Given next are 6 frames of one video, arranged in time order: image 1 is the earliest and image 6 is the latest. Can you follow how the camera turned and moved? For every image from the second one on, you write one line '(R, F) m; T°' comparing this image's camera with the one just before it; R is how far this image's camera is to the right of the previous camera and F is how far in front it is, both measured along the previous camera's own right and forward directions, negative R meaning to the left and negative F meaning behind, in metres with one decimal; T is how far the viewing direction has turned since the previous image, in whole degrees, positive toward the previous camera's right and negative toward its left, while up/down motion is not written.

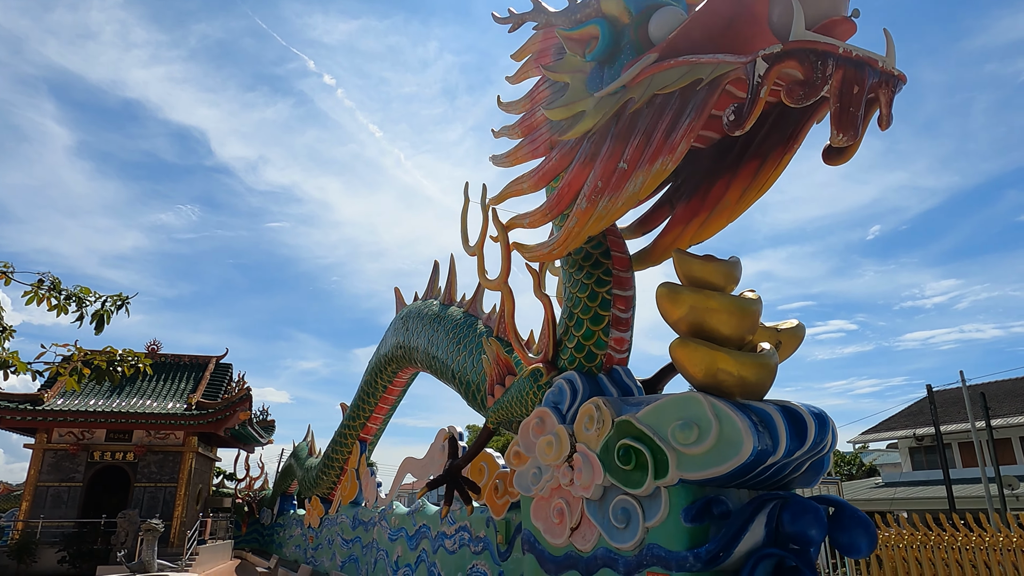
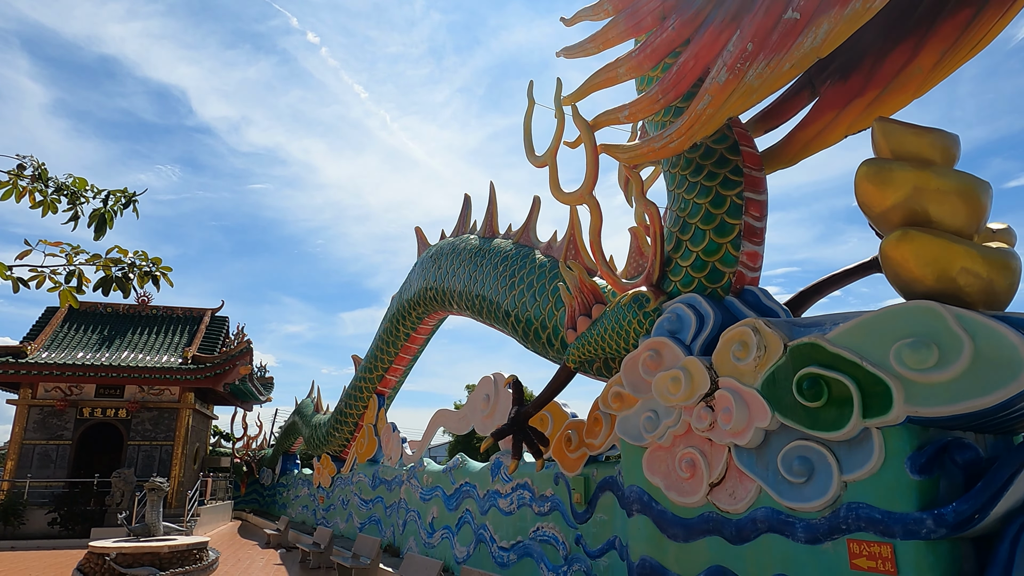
(-0.7, +0.9) m; +1°
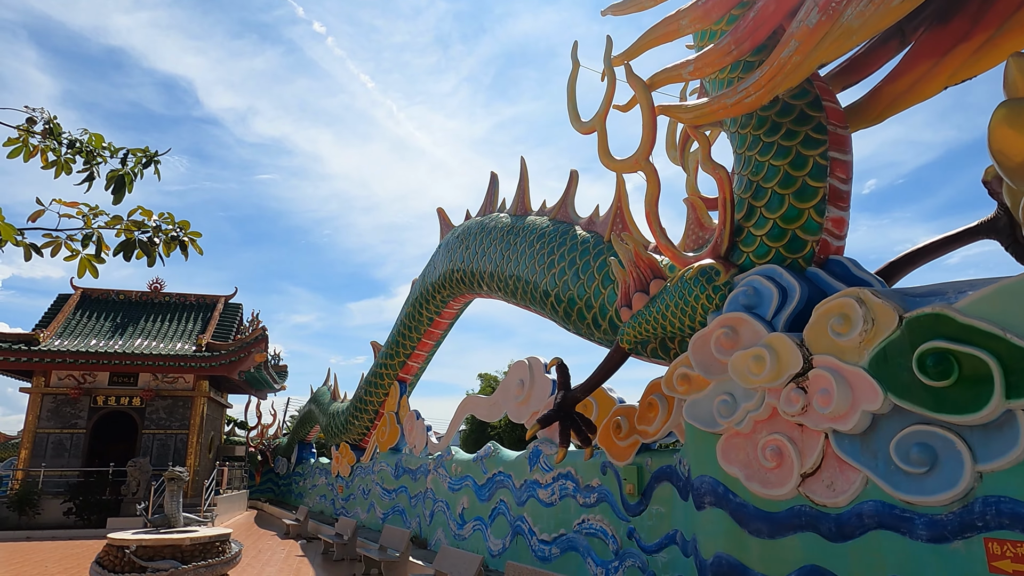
(-0.3, +0.3) m; -1°
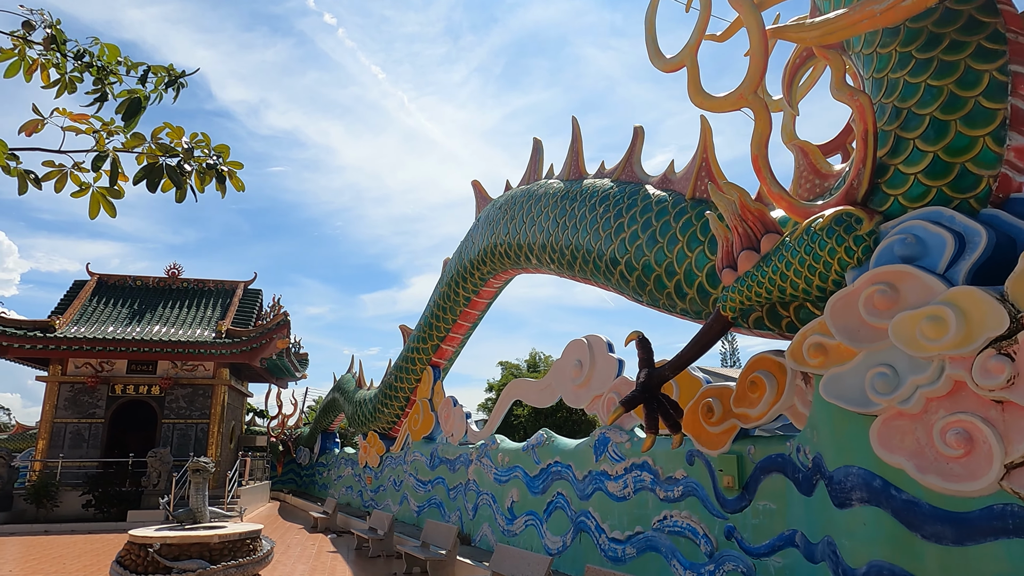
(-0.4, +0.6) m; -1°
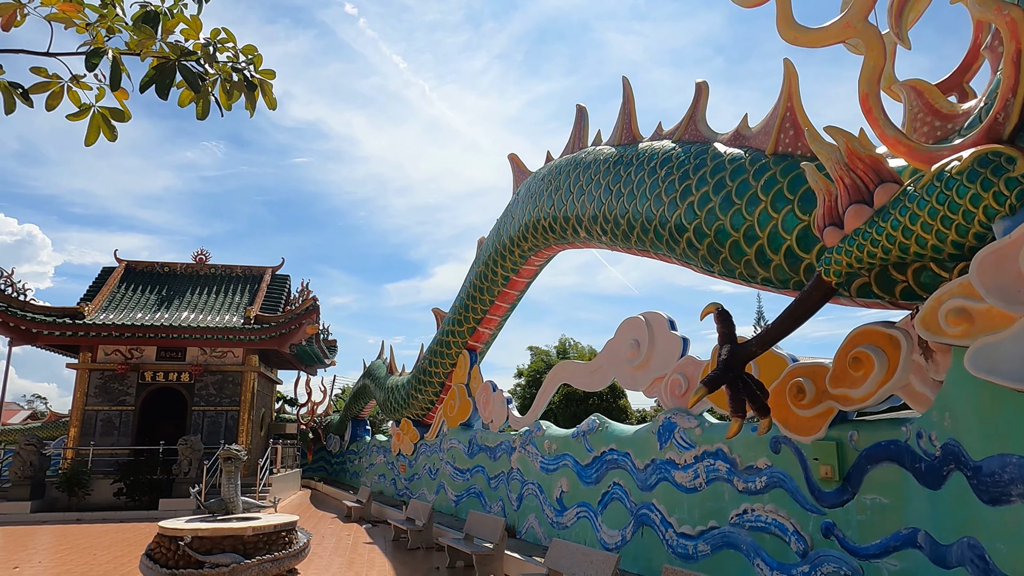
(-0.2, +0.4) m; -2°
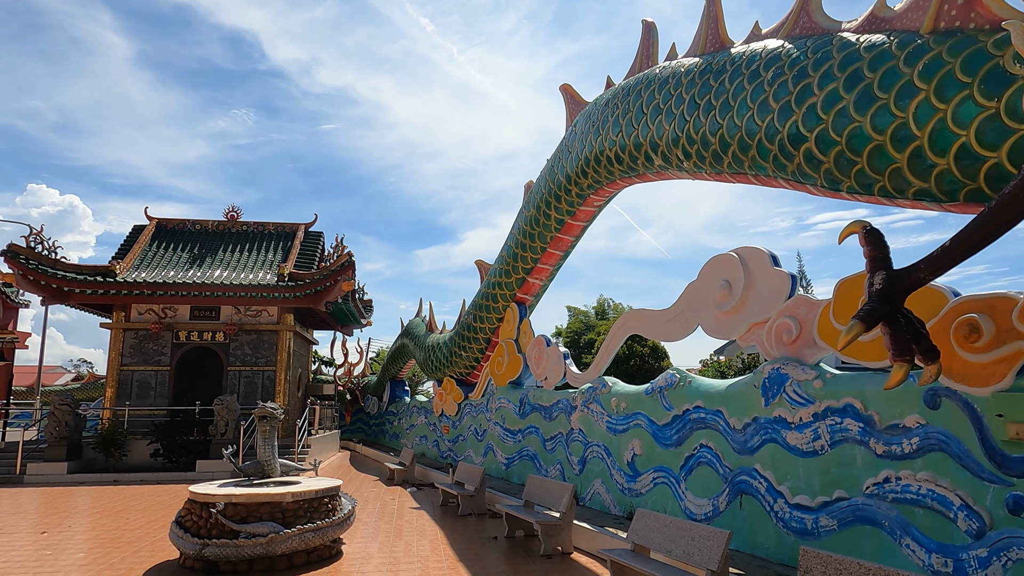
(-0.3, +0.7) m; -3°
